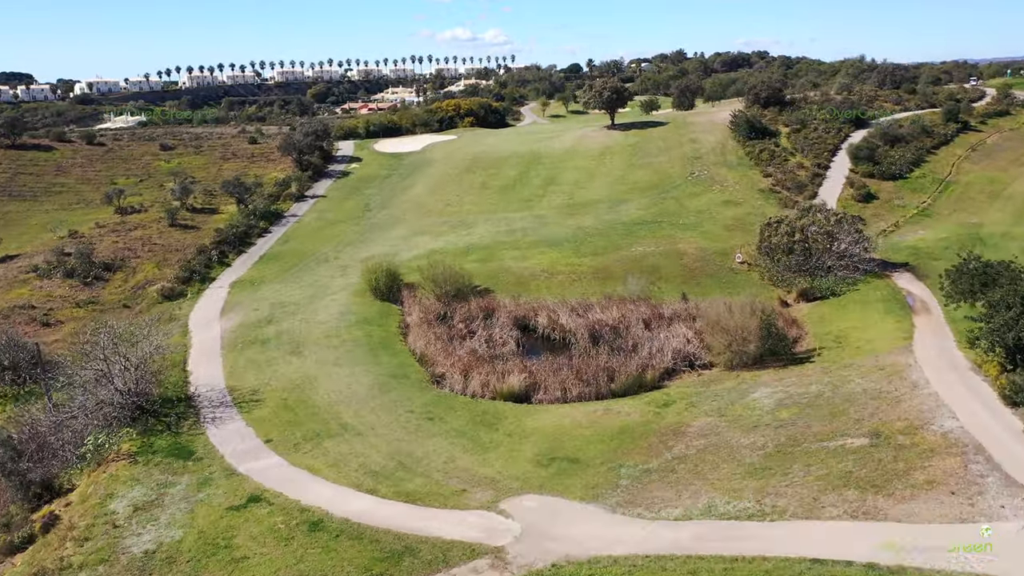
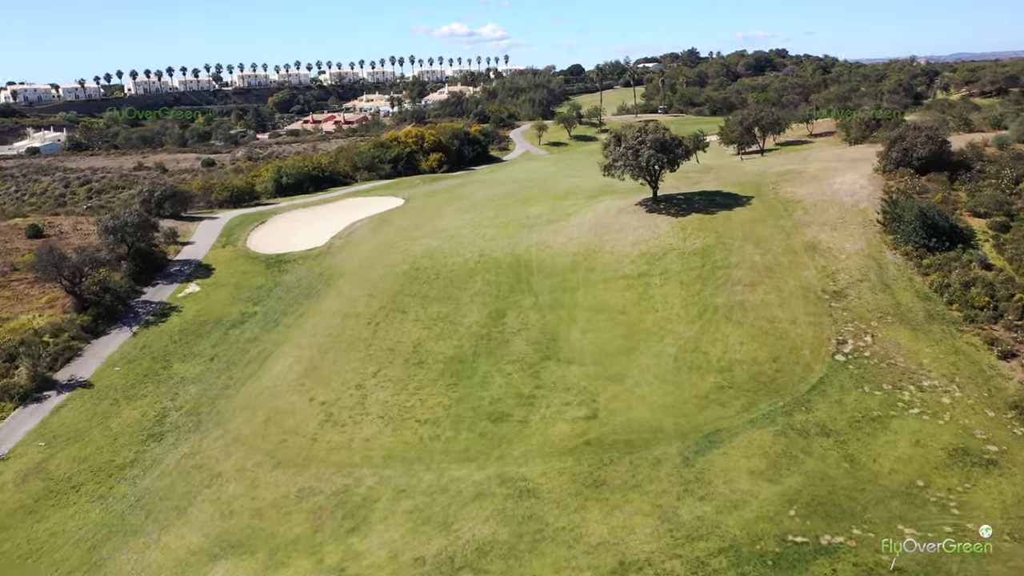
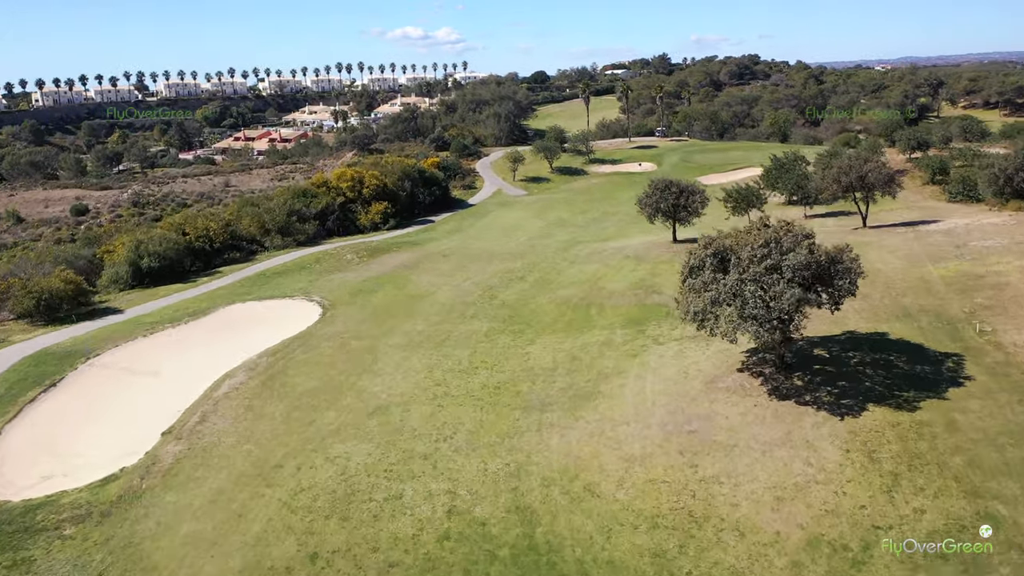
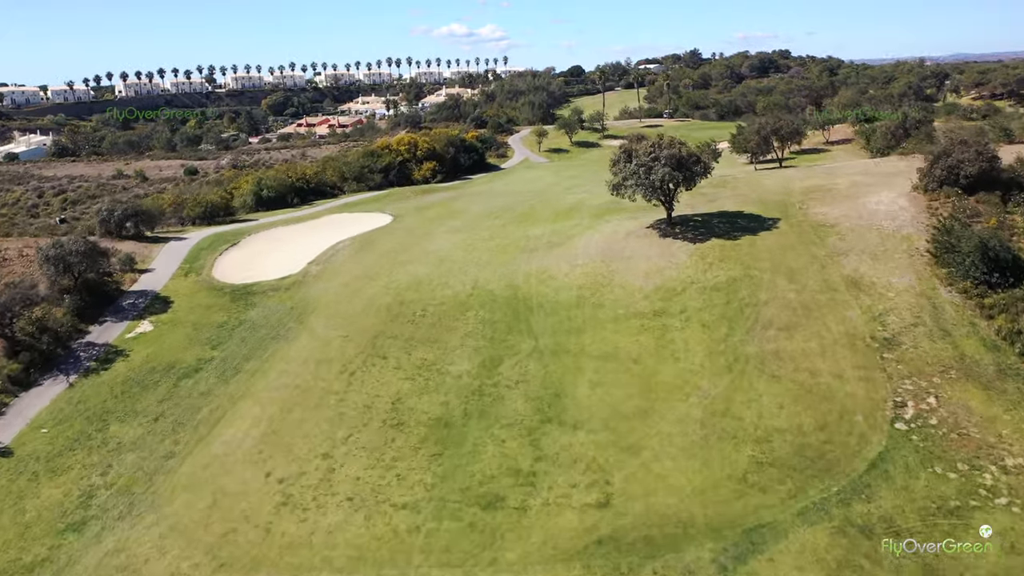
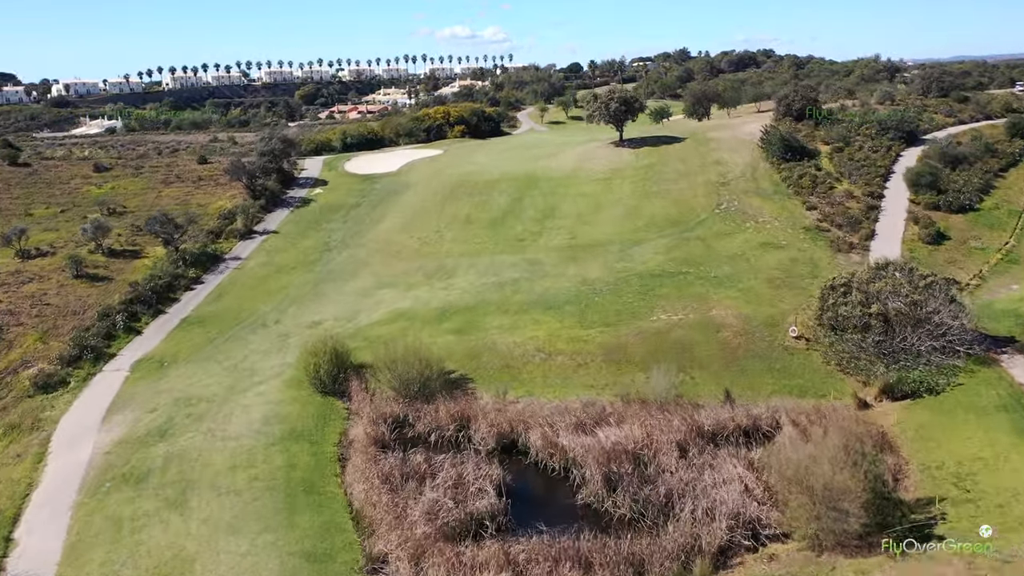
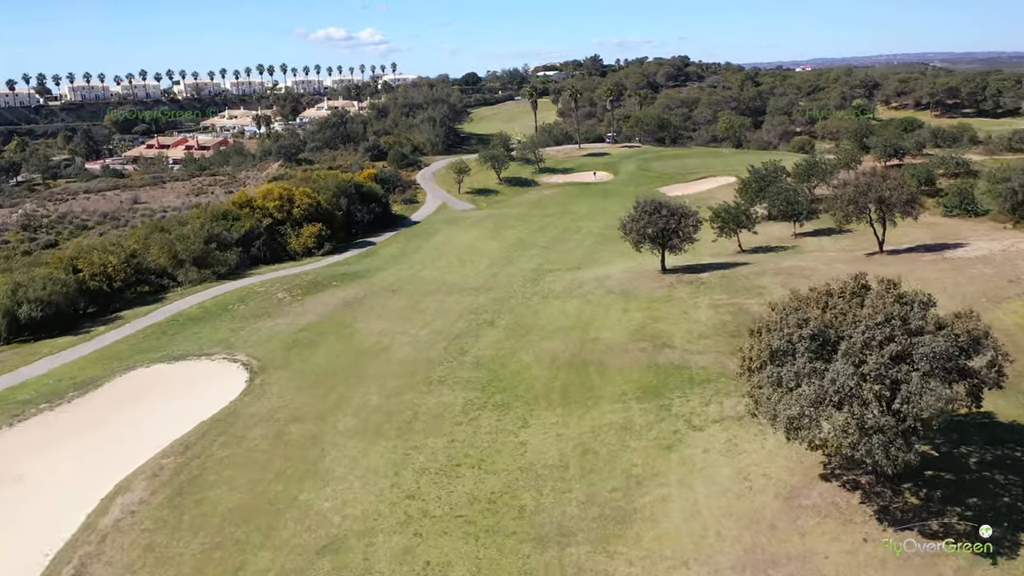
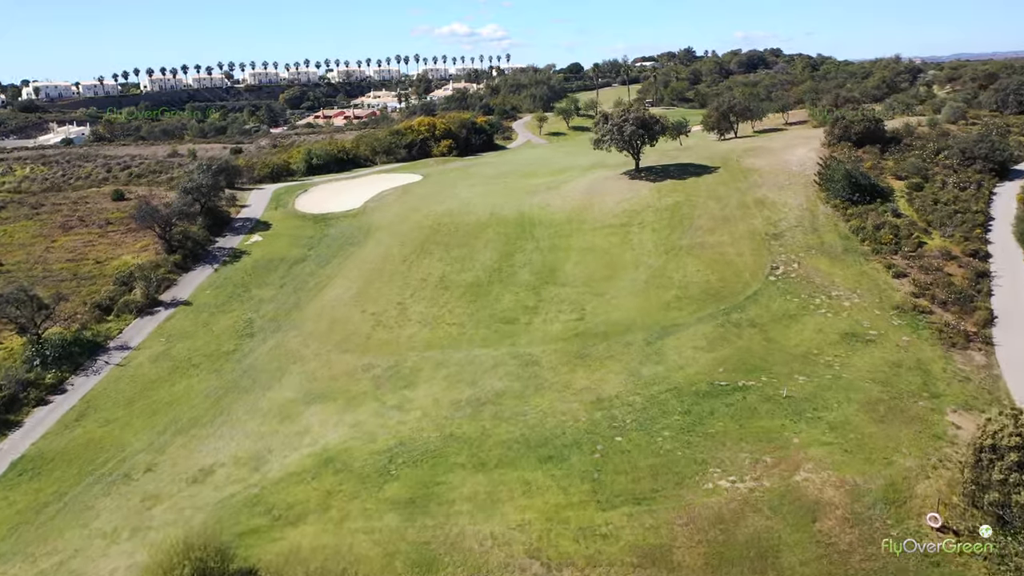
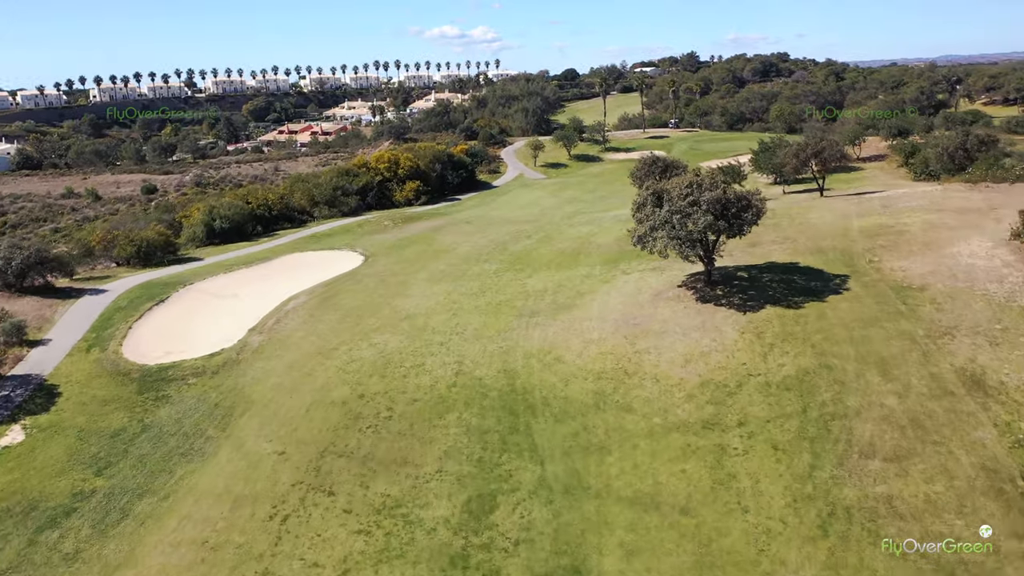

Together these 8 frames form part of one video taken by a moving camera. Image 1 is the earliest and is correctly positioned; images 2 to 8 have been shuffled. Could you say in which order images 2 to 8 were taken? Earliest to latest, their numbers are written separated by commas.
5, 7, 2, 4, 8, 3, 6
